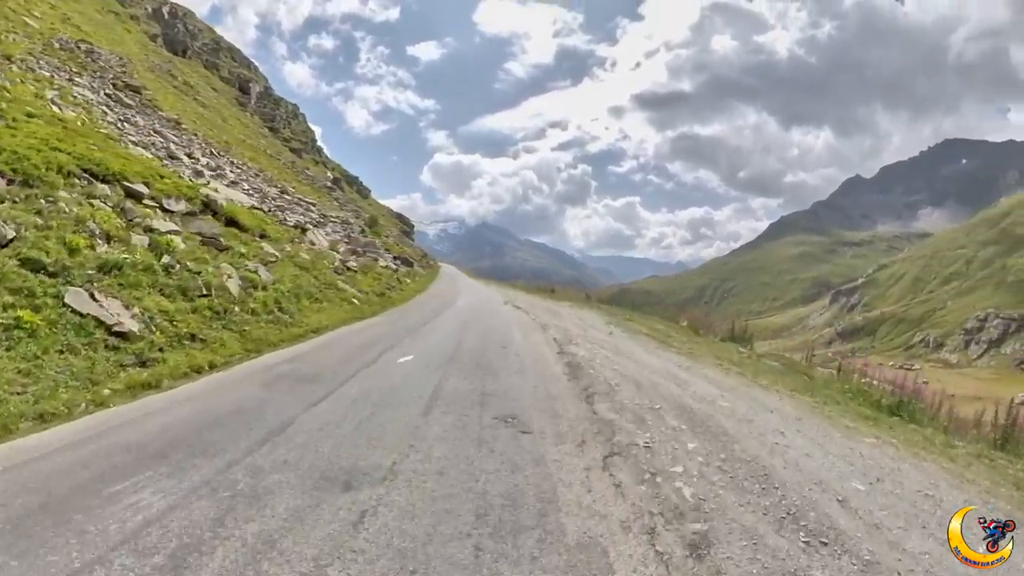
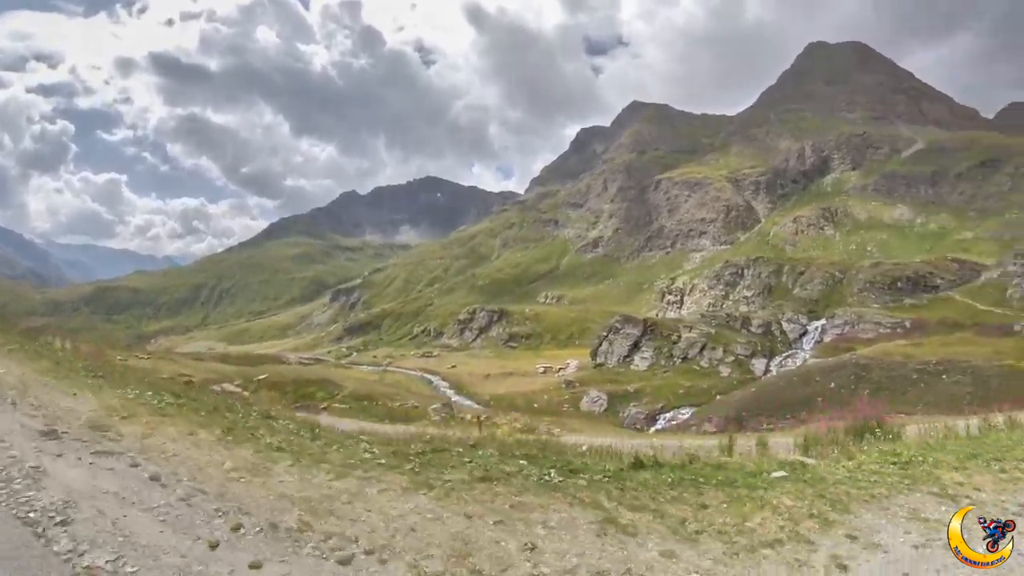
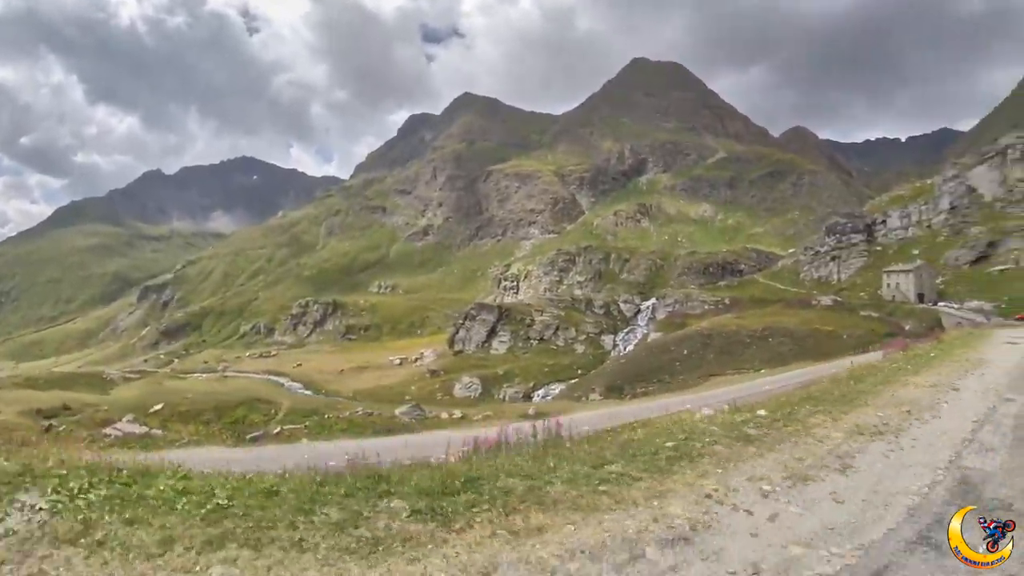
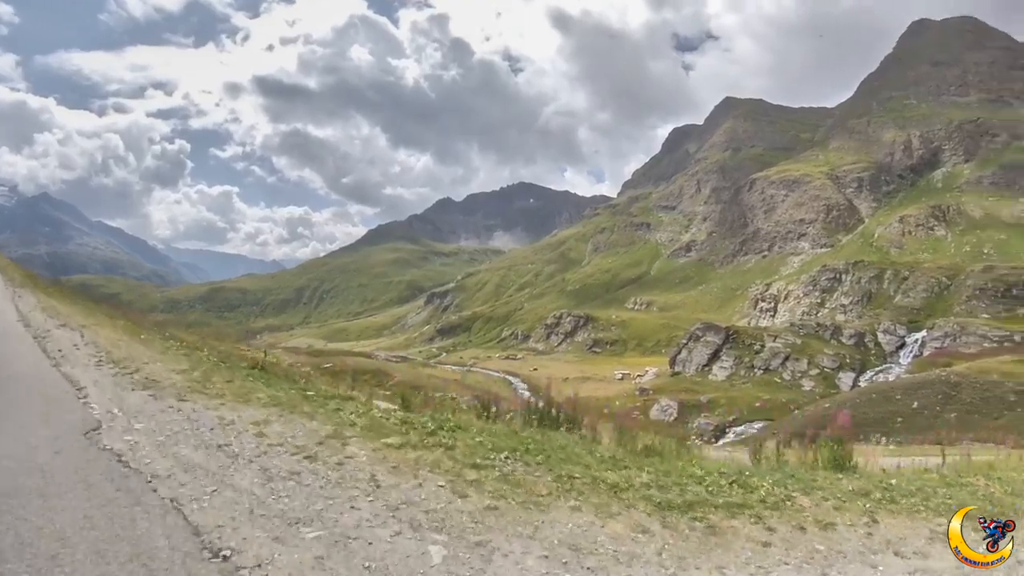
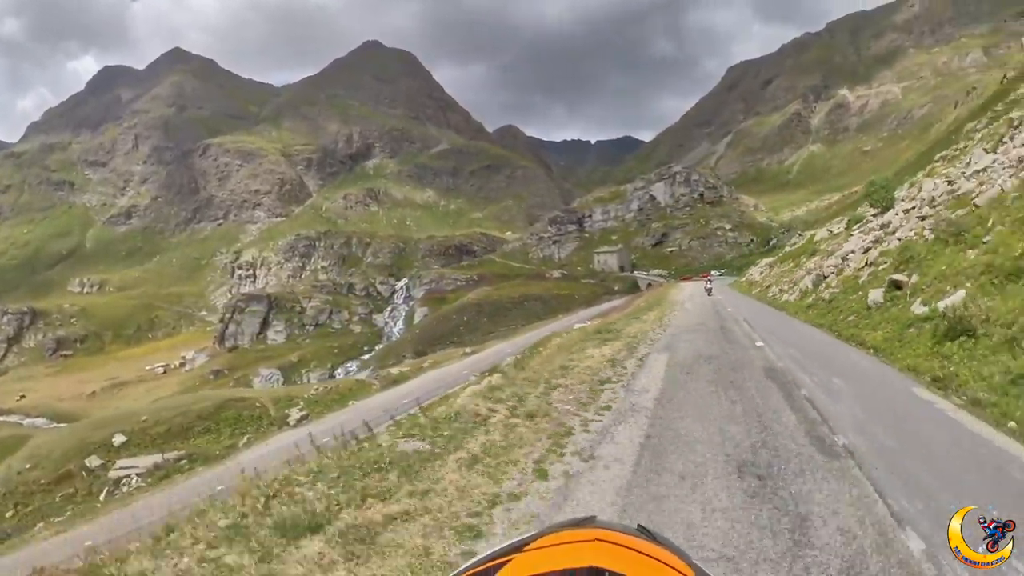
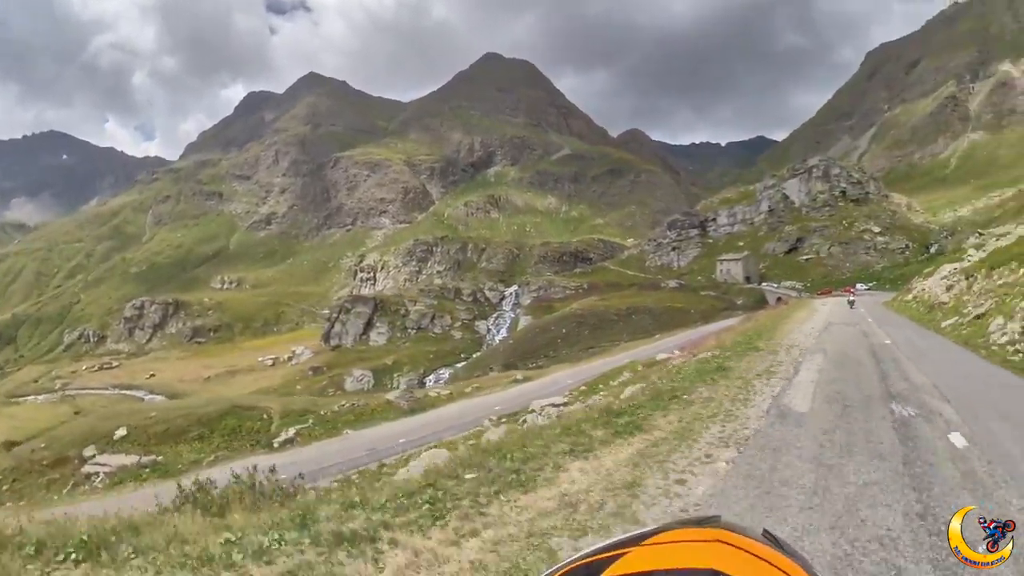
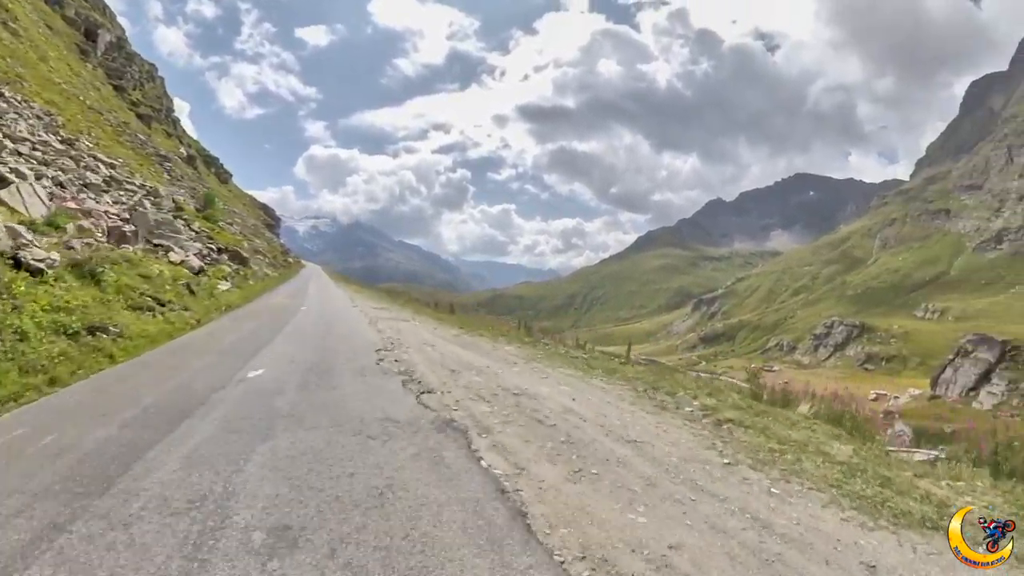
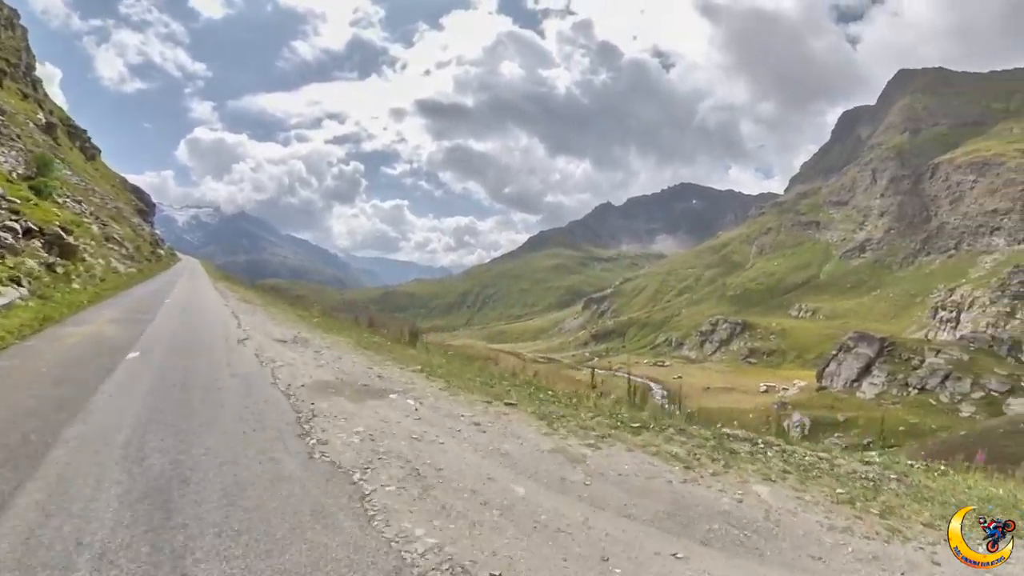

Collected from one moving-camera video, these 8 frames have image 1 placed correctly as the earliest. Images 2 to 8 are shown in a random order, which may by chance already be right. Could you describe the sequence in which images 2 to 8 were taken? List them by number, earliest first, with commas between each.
7, 8, 4, 2, 3, 6, 5
